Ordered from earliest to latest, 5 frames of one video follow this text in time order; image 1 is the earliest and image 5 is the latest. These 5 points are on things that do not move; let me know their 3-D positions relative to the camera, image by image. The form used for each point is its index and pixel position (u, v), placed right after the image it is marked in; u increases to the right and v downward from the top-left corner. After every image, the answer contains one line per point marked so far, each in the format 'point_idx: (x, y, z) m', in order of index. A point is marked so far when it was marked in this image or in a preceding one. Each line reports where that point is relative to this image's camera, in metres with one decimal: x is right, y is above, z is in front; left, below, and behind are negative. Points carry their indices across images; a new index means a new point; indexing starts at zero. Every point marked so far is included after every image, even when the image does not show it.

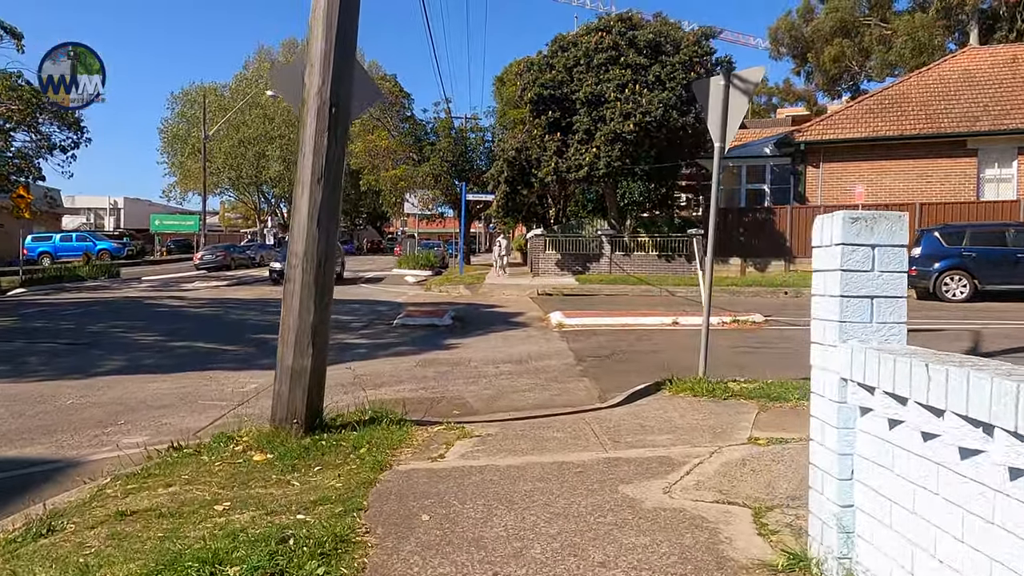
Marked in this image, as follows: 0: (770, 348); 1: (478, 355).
0: (+3.7, -0.9, +10.9) m
1: (-0.5, -1.0, +11.4) m
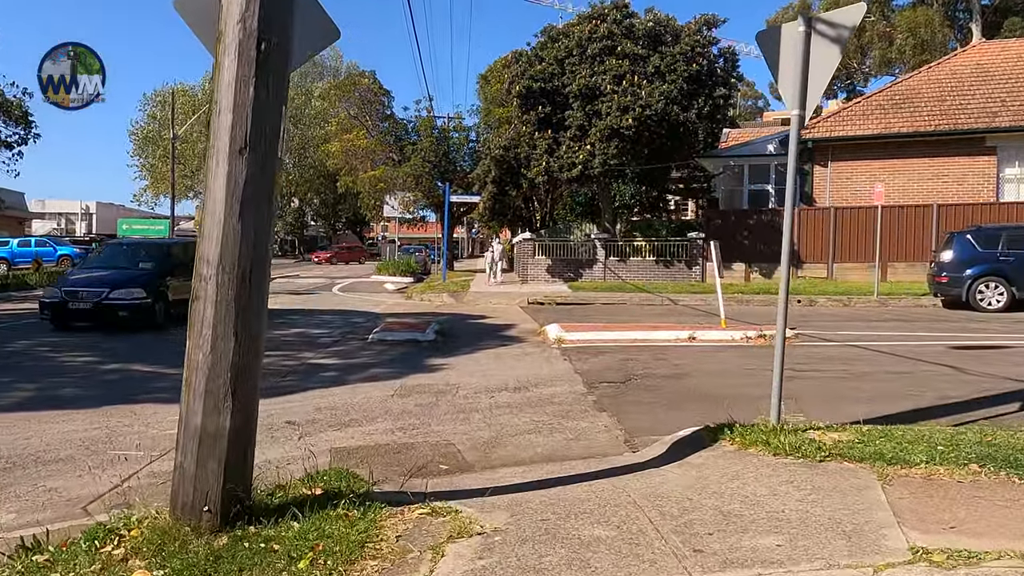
0: (+3.7, -1.0, +9.1) m
1: (-0.6, -1.2, +9.5) m
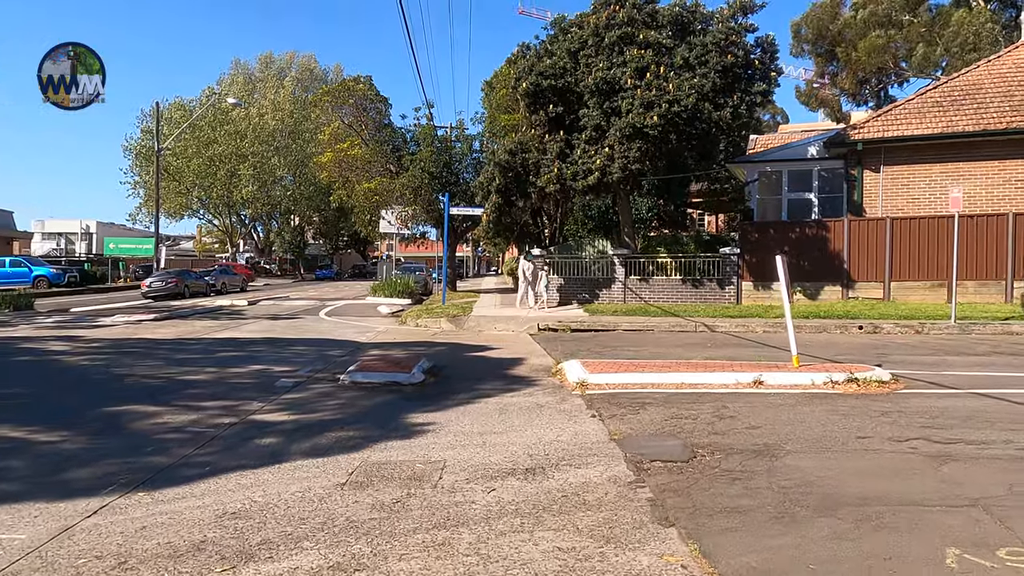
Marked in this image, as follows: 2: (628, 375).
0: (+3.7, -1.3, +6.2) m
1: (-0.5, -1.5, +6.6) m
2: (+1.5, -1.1, +9.8) m
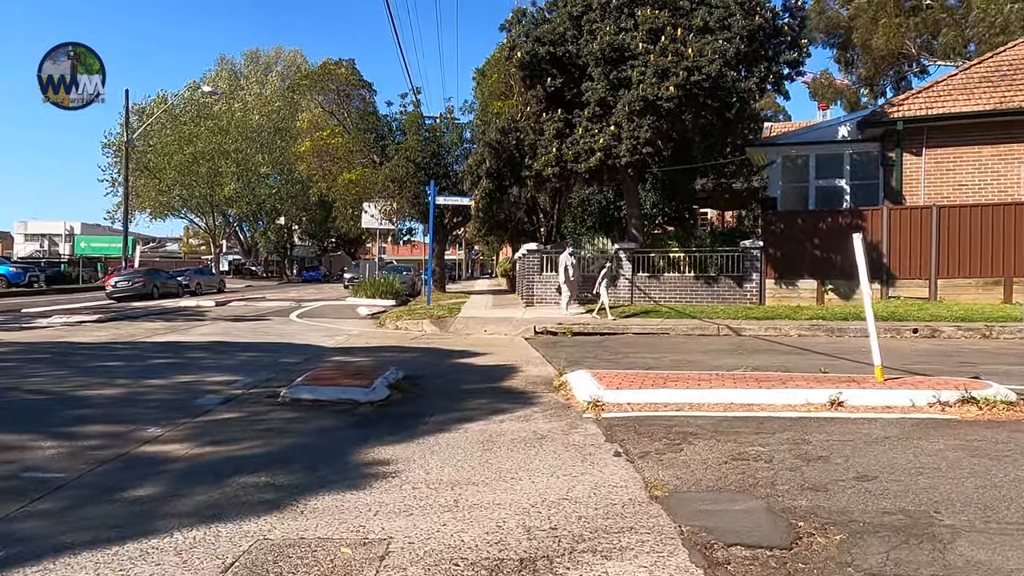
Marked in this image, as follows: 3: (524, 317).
0: (+3.7, -1.1, +3.8) m
1: (-0.5, -1.3, +4.2) m
2: (+1.4, -1.0, +7.3) m
3: (+0.3, -0.7, +17.3) m
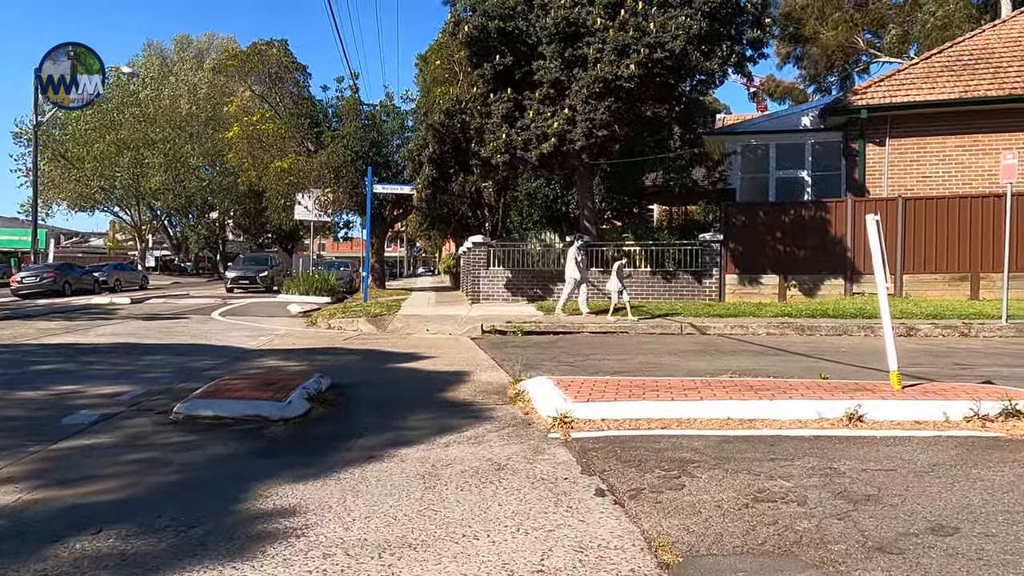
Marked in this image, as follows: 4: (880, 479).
0: (+3.5, -1.1, +2.6) m
1: (-0.7, -1.2, +2.7) m
2: (+1.0, -0.9, +6.0) m
3: (-0.9, -0.6, +15.9) m
4: (+2.1, -1.1, +4.3) m
